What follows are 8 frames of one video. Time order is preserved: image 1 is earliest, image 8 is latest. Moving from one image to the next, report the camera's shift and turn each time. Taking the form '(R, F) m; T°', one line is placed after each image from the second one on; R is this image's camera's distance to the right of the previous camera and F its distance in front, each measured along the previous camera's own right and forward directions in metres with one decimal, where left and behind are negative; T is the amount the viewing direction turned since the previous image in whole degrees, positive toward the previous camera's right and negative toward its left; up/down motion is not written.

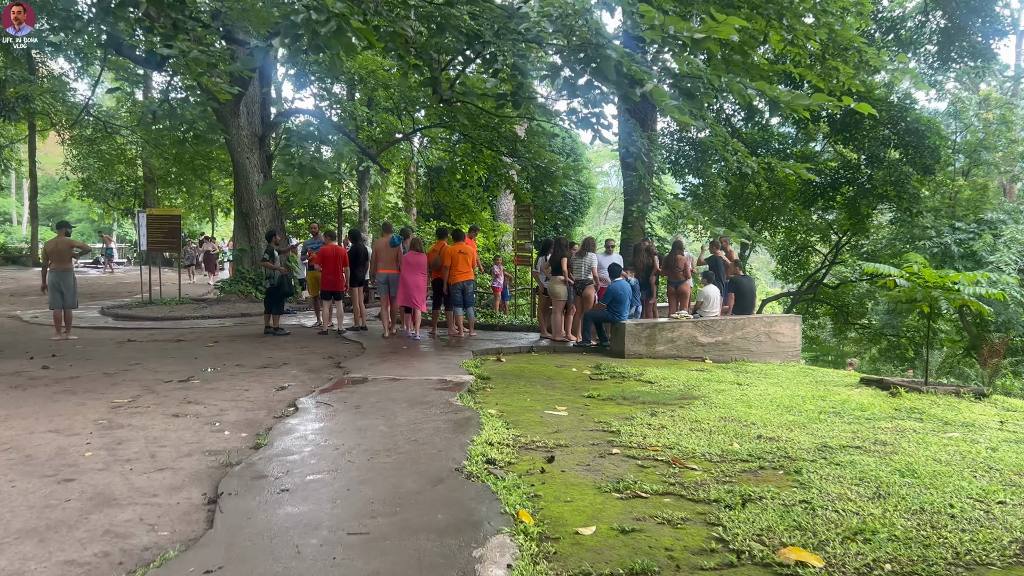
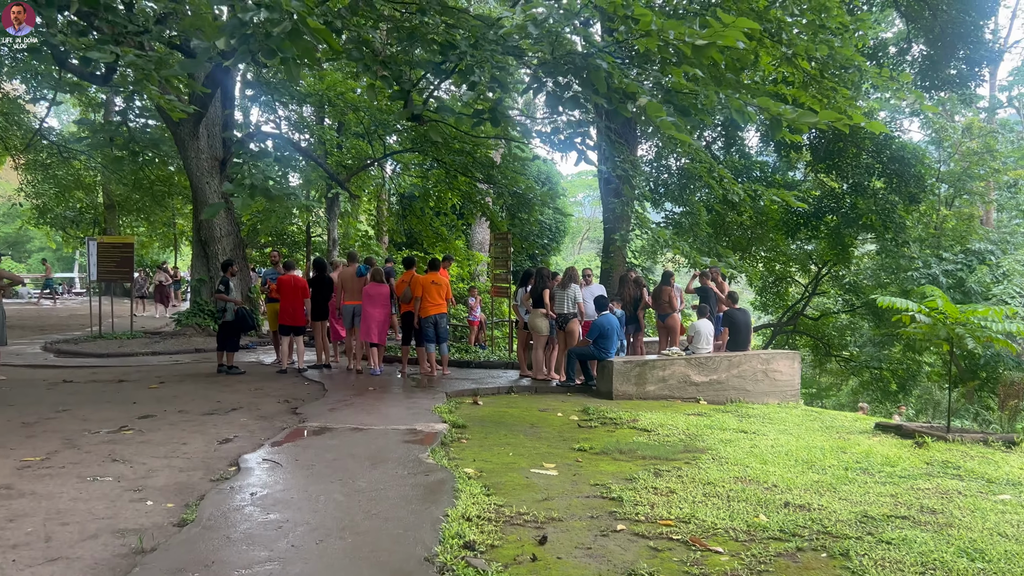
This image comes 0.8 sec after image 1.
(0.0, +0.7) m; +2°
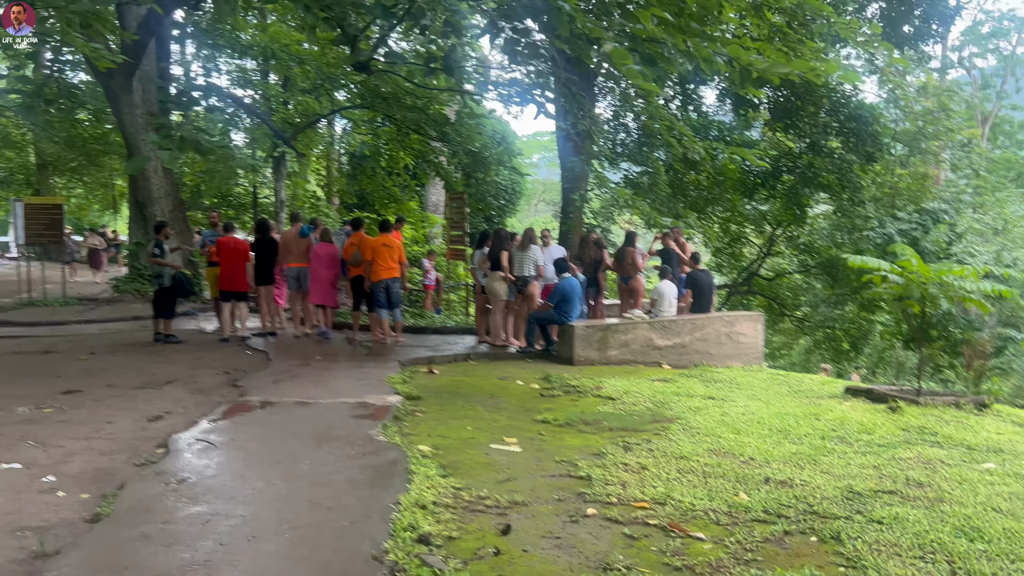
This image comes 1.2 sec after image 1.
(0.0, +0.4) m; +3°
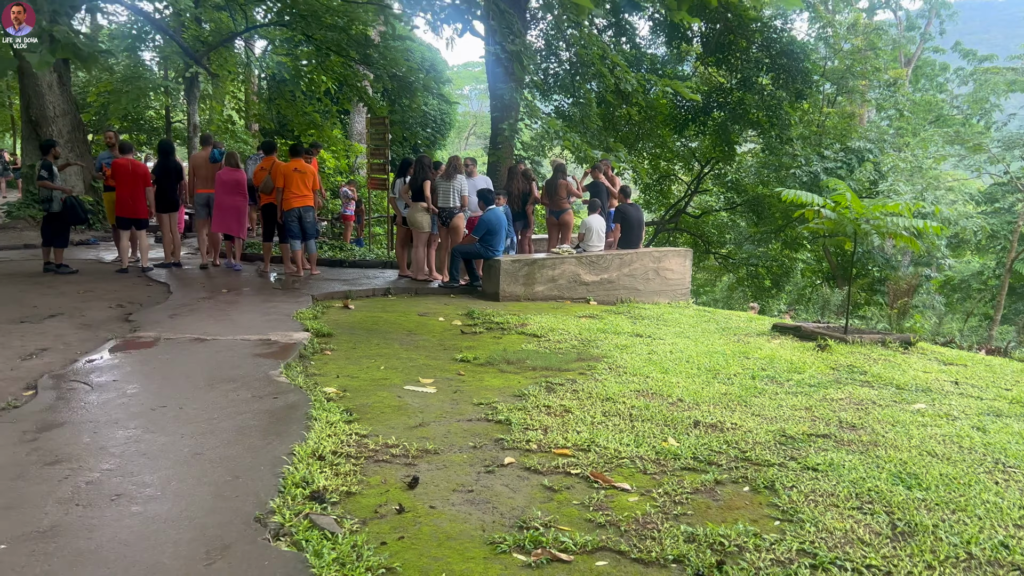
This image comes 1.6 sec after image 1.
(+0.1, +0.4) m; +5°
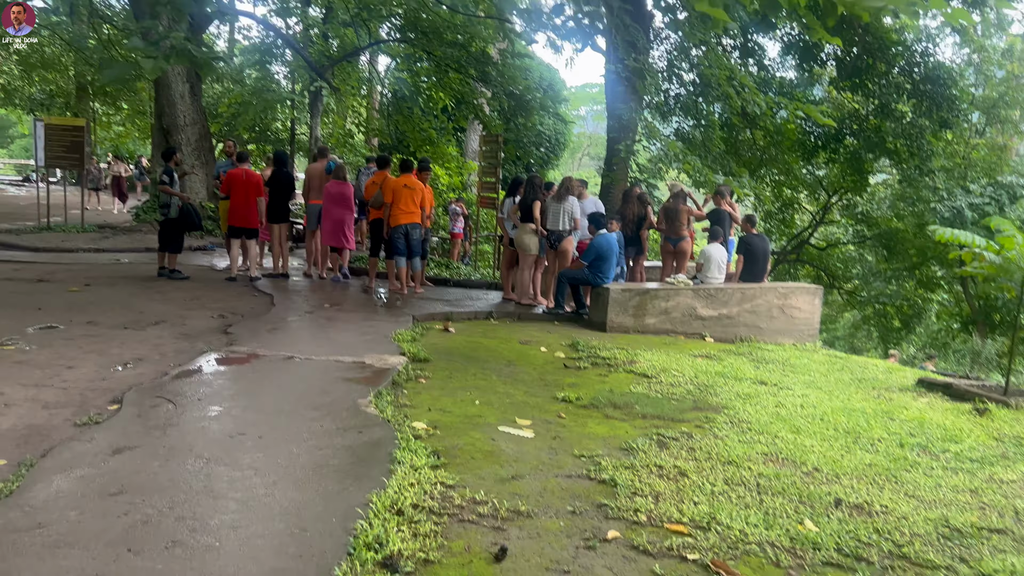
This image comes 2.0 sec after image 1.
(0.0, +0.4) m; -8°
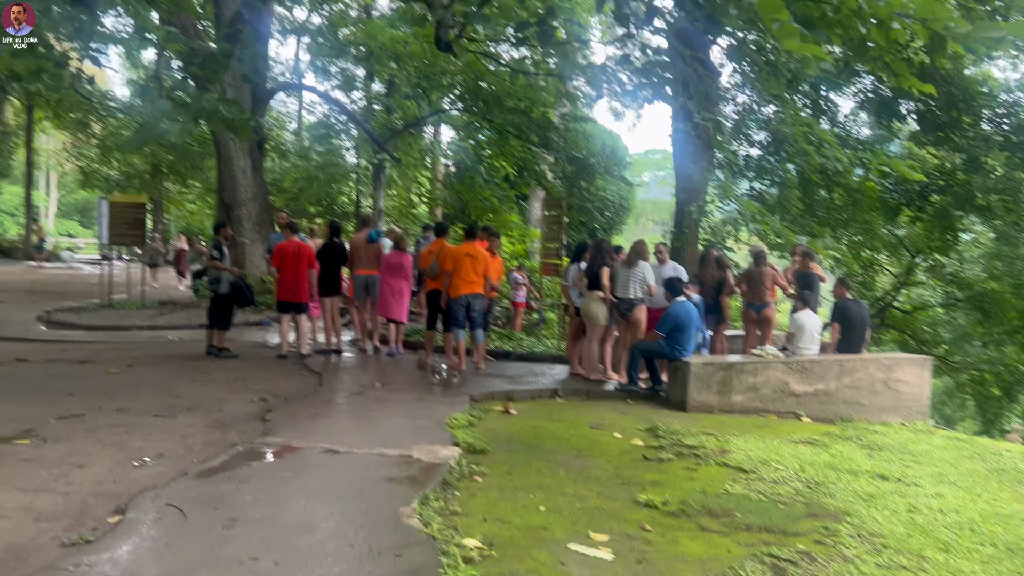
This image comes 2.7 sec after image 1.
(0.0, +0.6) m; -5°
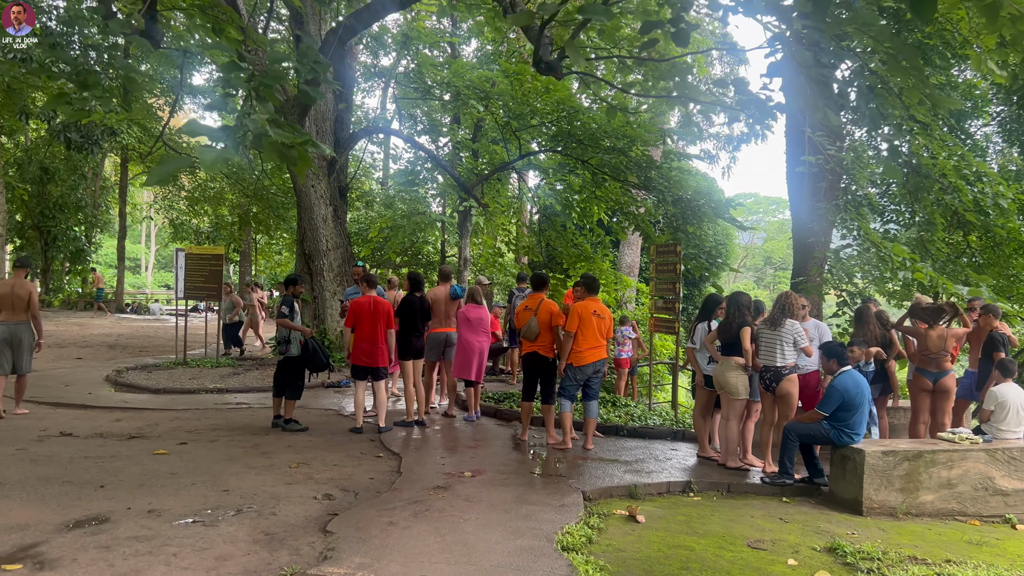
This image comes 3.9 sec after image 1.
(-0.2, +1.1) m; -6°
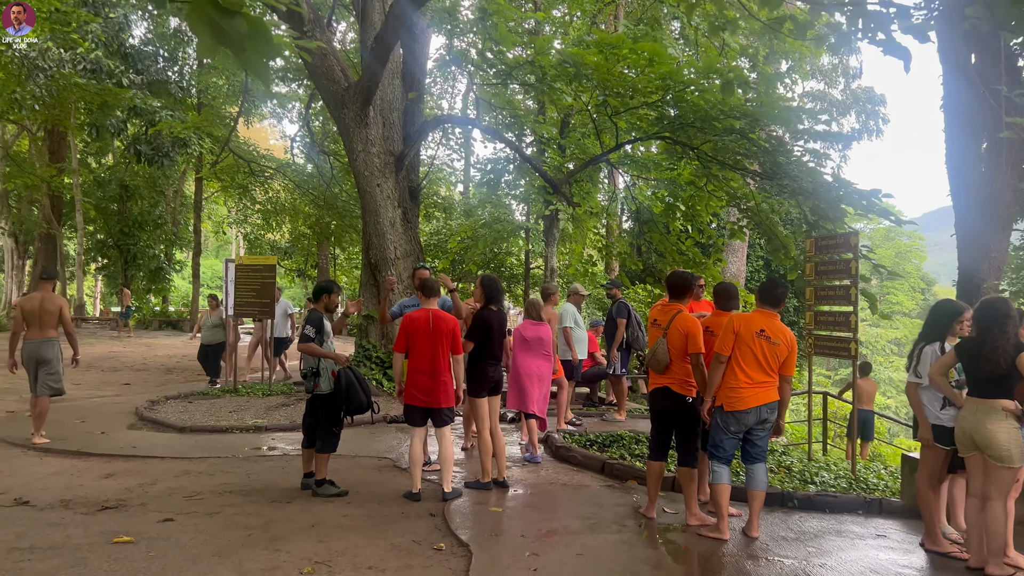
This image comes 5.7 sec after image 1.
(-0.2, +1.9) m; -6°
